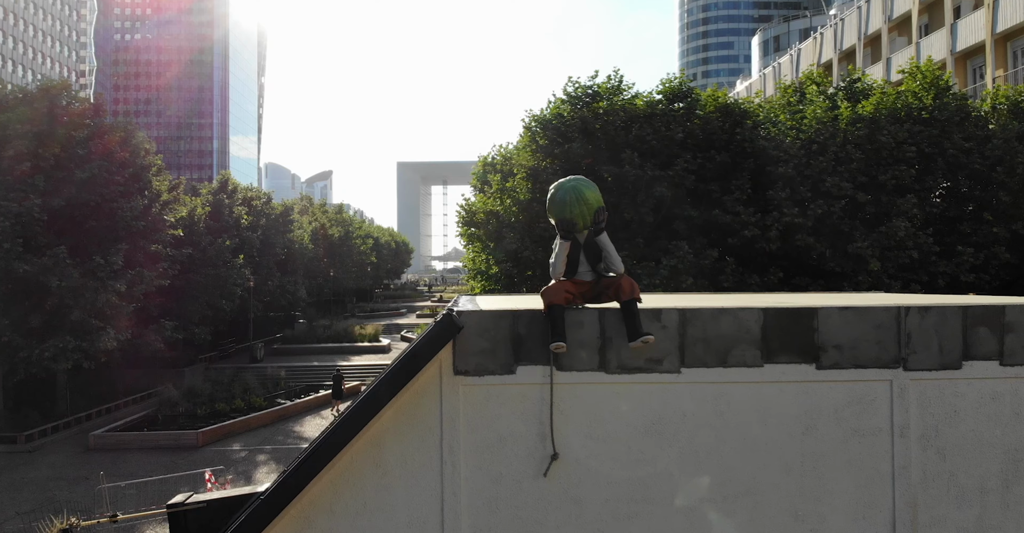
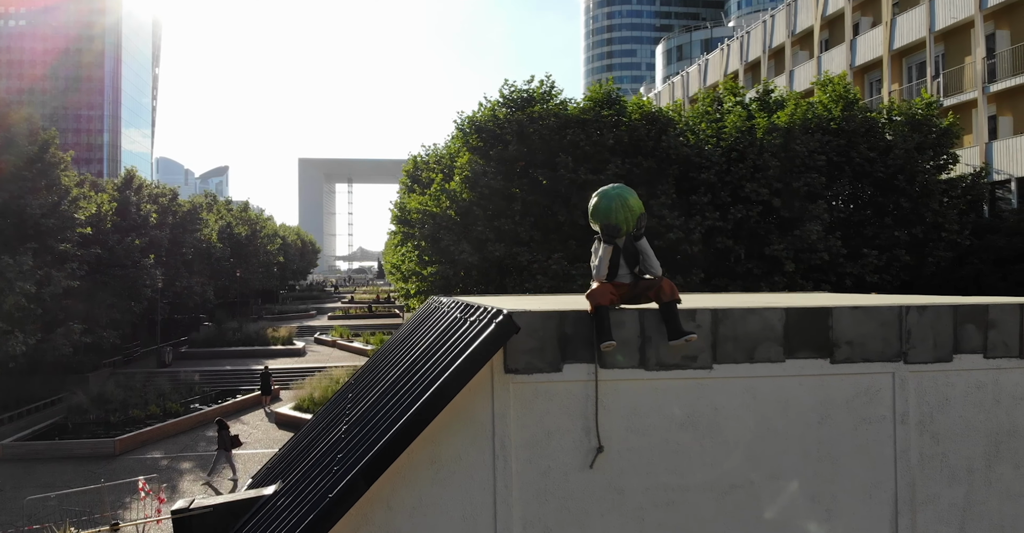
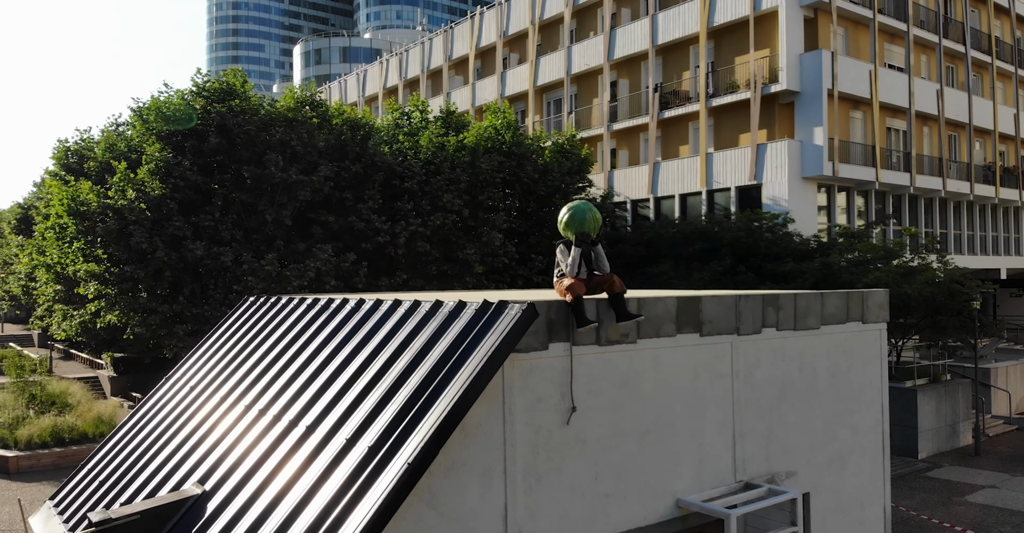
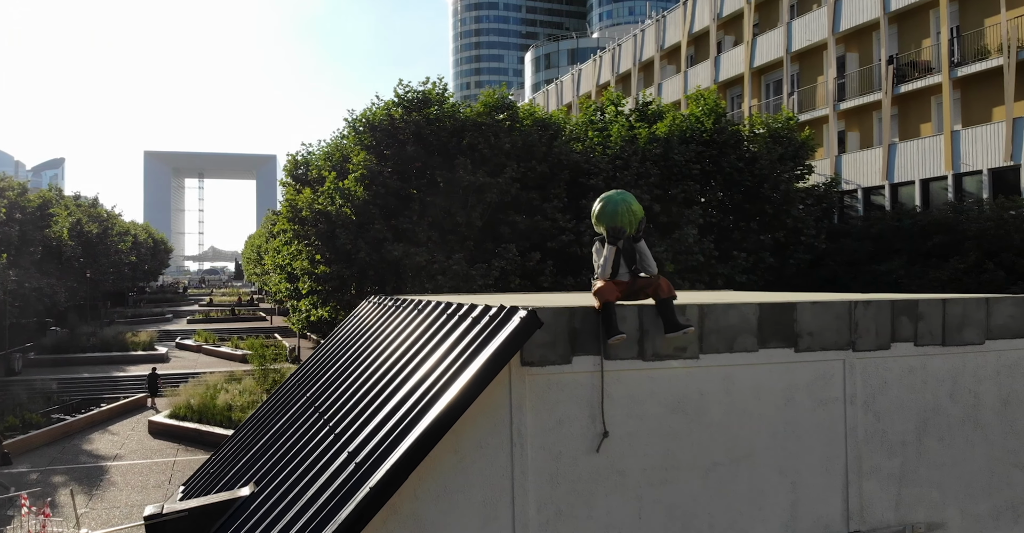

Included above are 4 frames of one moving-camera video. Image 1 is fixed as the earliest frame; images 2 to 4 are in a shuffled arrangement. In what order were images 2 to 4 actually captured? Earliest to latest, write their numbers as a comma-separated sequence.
2, 4, 3
